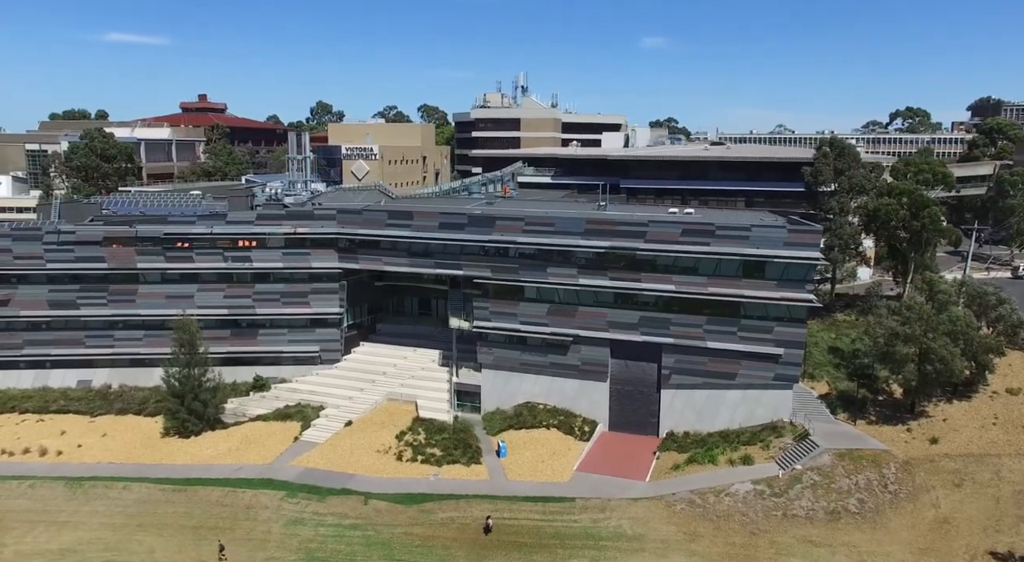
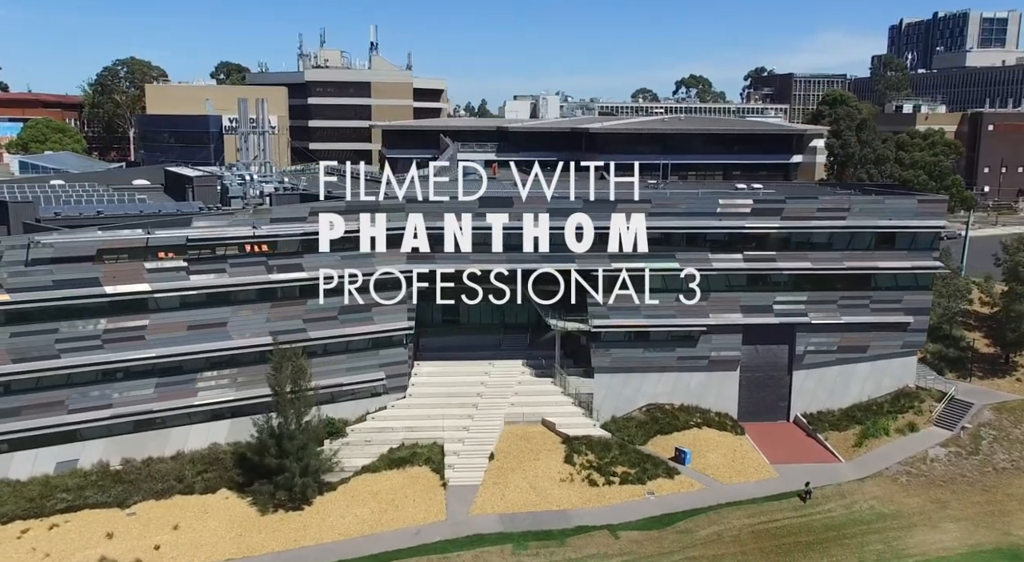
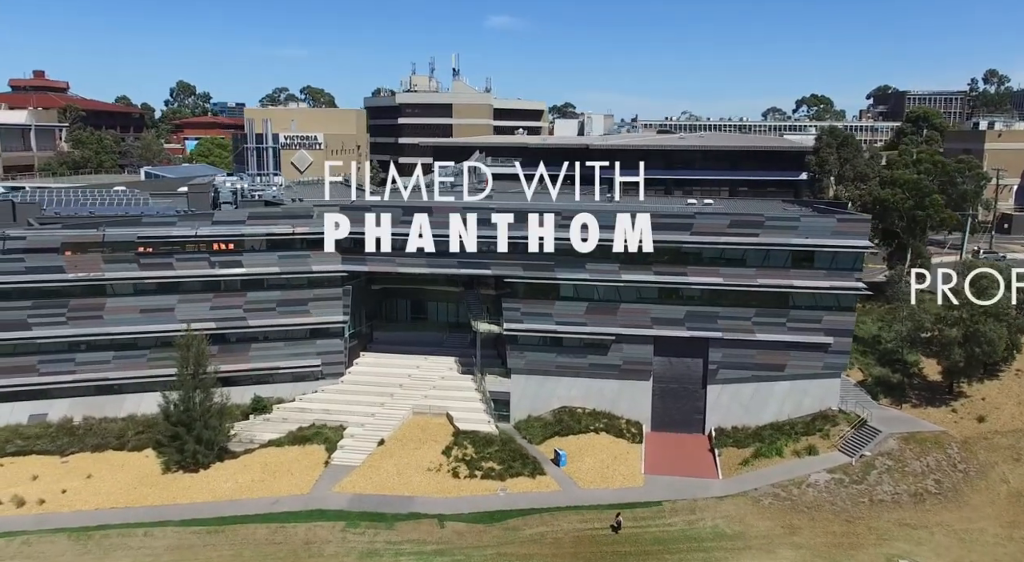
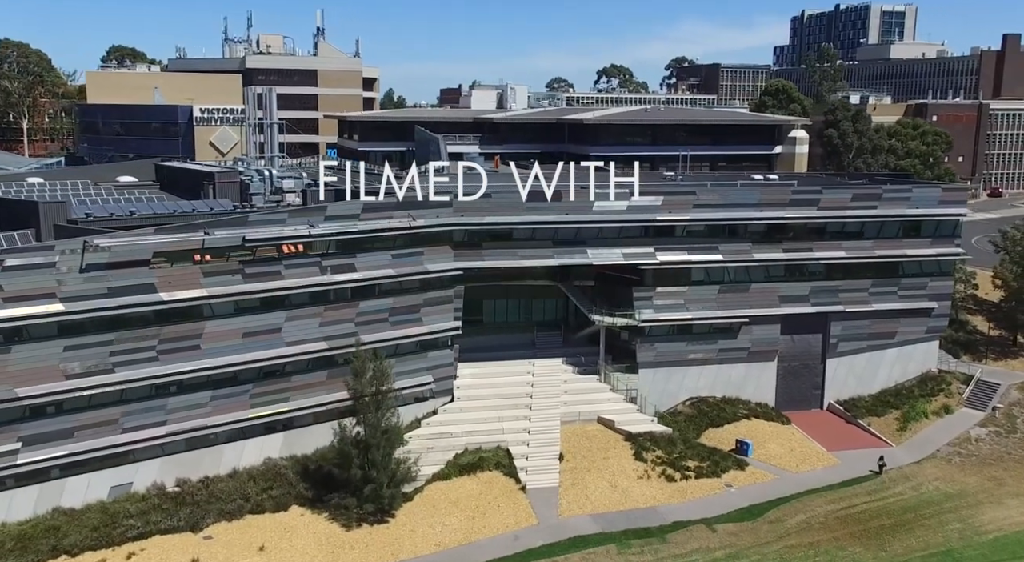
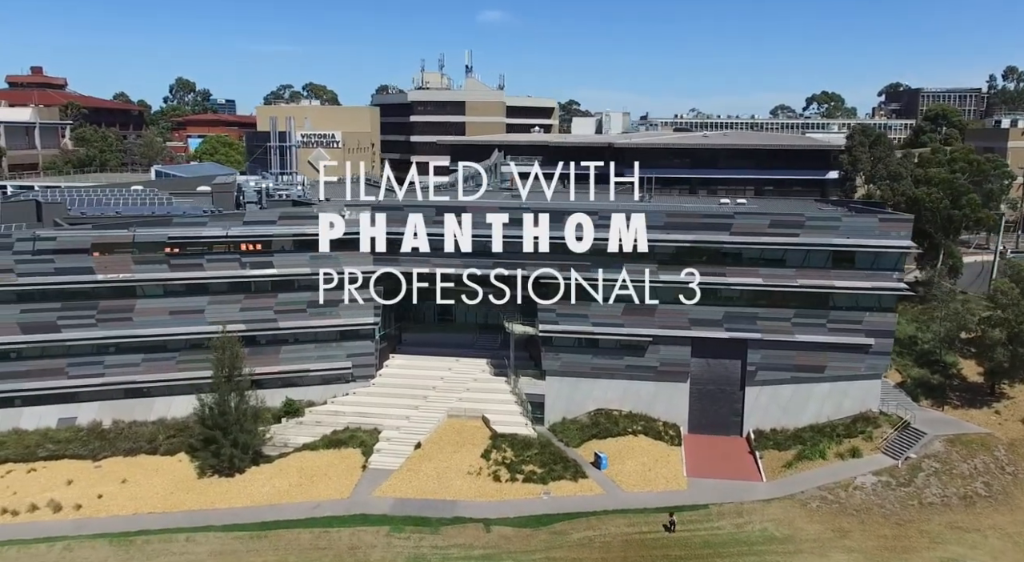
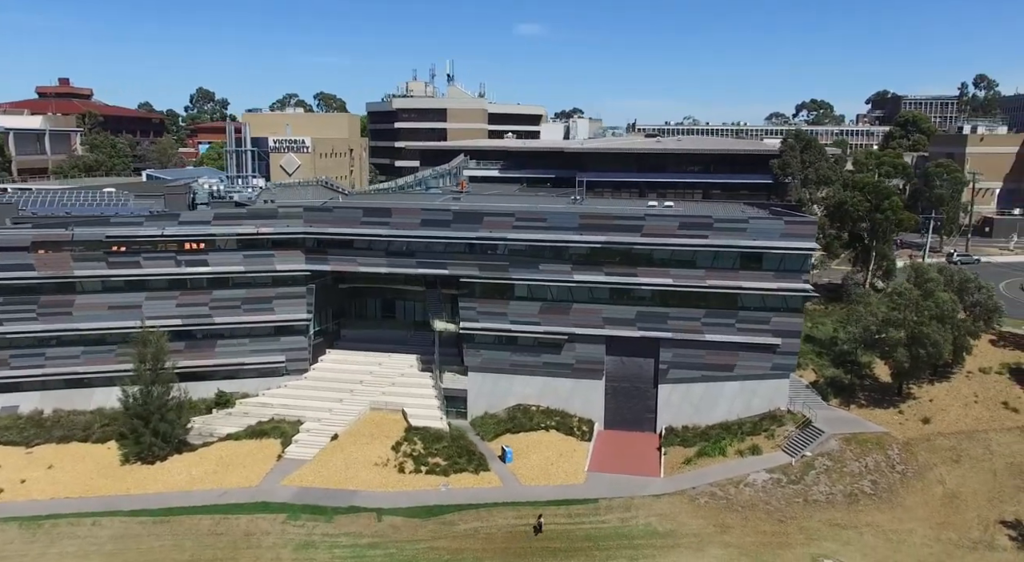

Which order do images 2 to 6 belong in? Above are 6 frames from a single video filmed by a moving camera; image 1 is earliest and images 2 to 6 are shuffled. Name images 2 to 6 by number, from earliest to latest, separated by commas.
6, 3, 5, 2, 4
